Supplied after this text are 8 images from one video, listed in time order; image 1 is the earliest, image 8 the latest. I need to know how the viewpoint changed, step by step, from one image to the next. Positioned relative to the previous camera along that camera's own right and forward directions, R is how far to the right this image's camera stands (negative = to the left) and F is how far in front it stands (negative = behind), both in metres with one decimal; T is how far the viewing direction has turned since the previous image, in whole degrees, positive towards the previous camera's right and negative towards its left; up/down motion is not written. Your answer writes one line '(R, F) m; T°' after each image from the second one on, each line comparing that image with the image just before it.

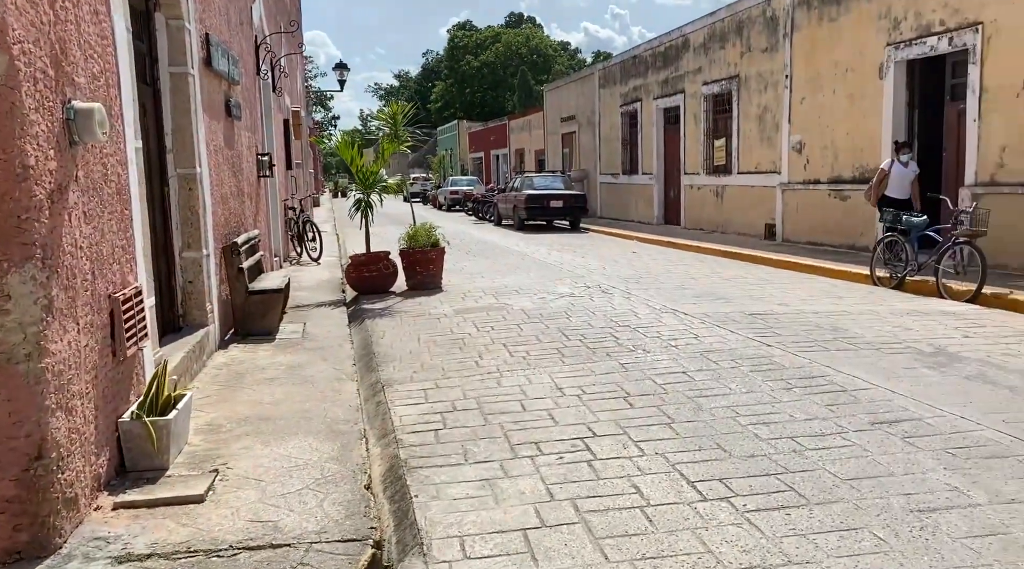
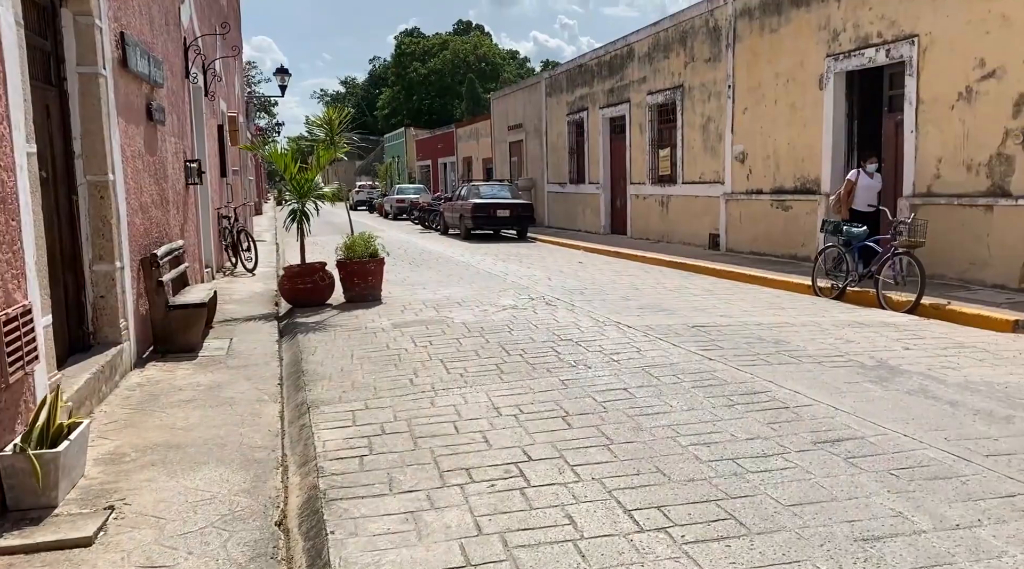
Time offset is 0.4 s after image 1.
(+0.1, +0.2) m; +3°
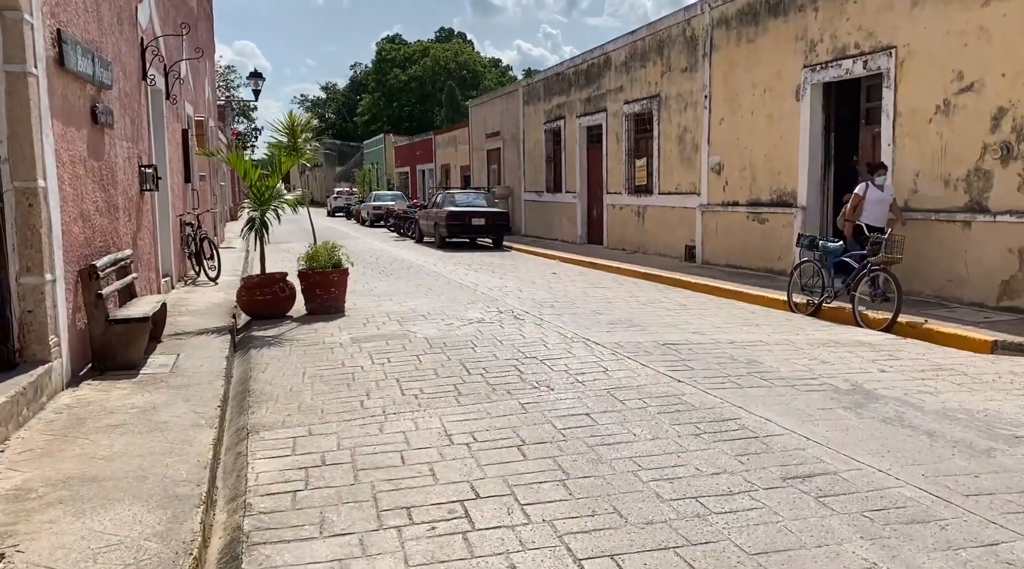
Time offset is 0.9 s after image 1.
(+0.2, +0.3) m; +1°
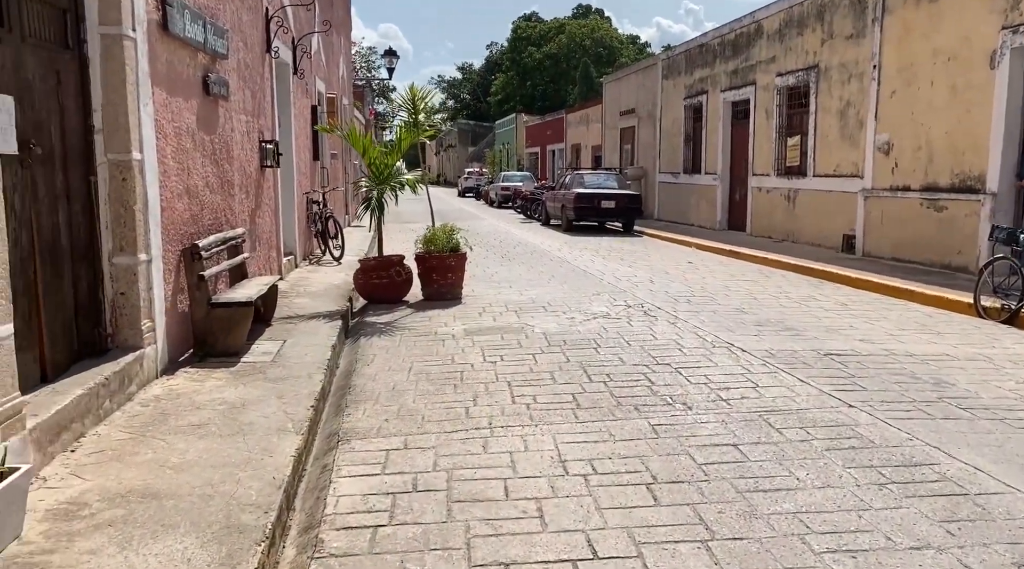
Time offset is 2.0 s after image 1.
(0.0, +0.8) m; -9°
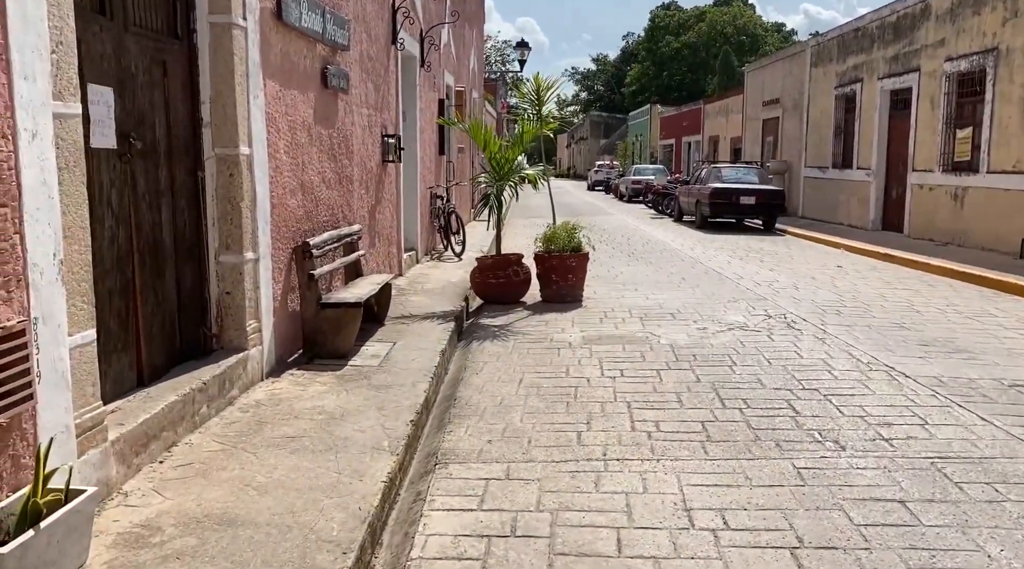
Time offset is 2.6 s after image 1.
(0.0, +0.5) m; -9°
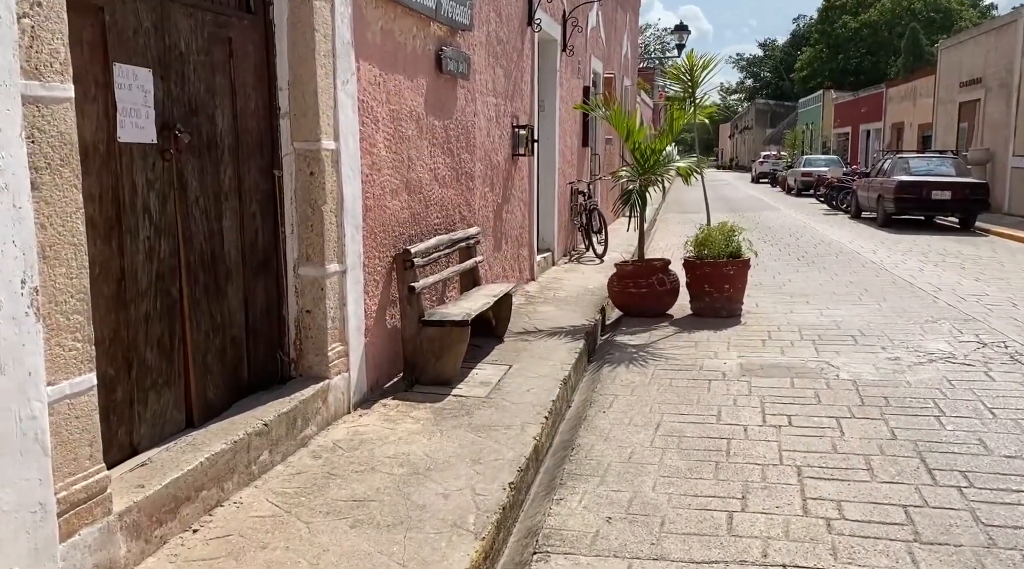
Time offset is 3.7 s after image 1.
(+0.1, +1.0) m; -11°
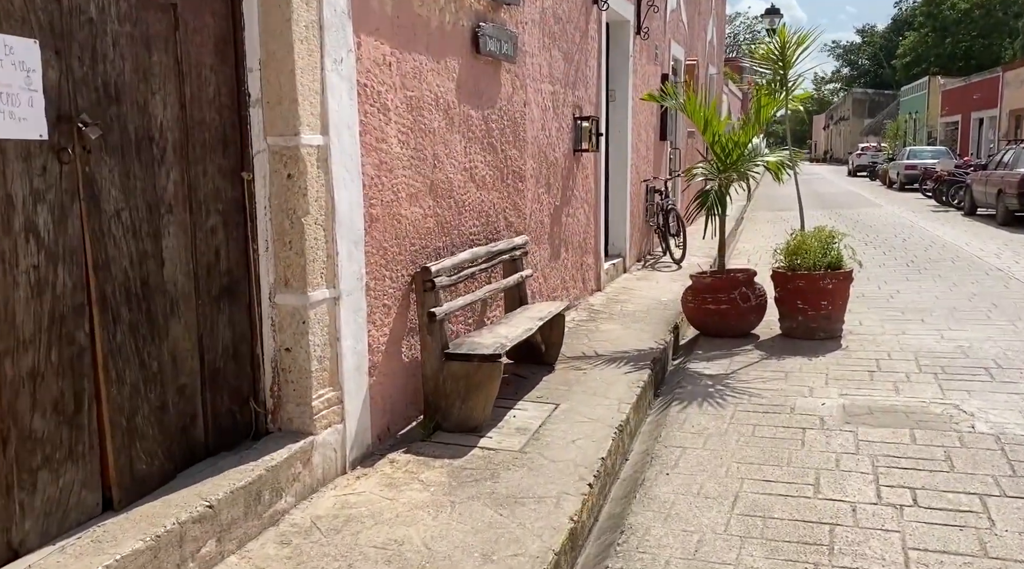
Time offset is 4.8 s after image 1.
(+0.2, +1.0) m; -6°
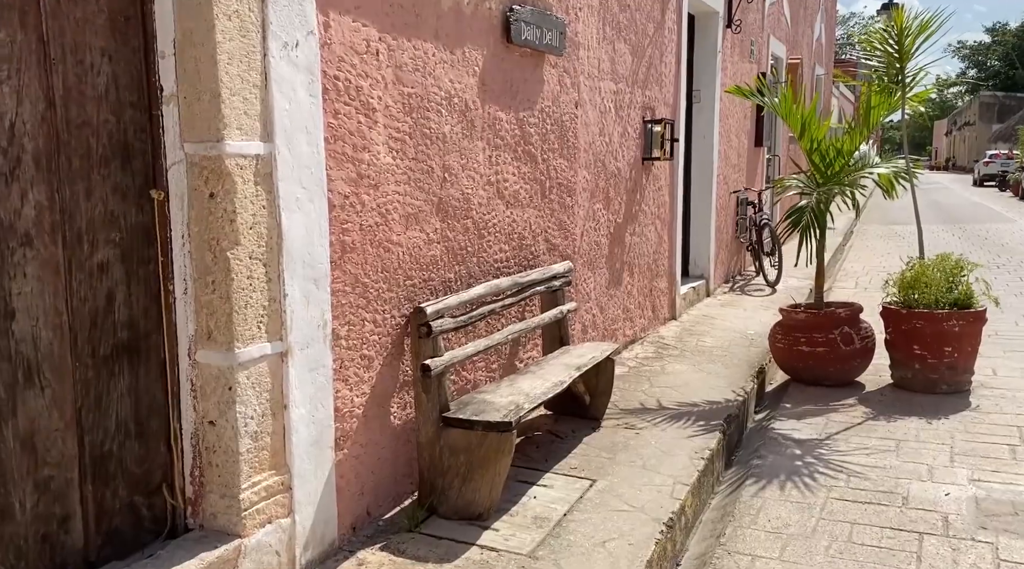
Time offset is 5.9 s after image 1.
(+0.3, +0.9) m; -7°
